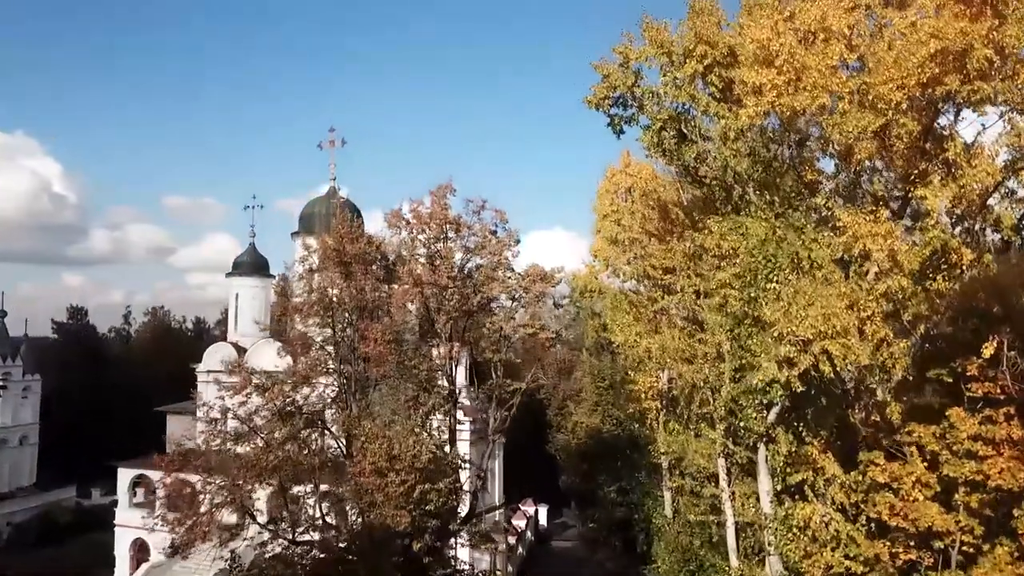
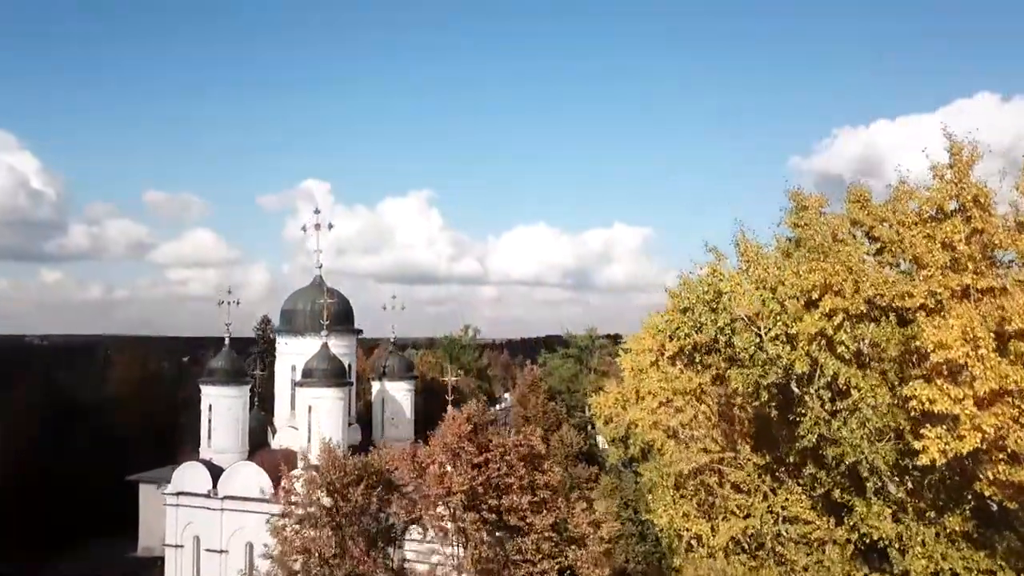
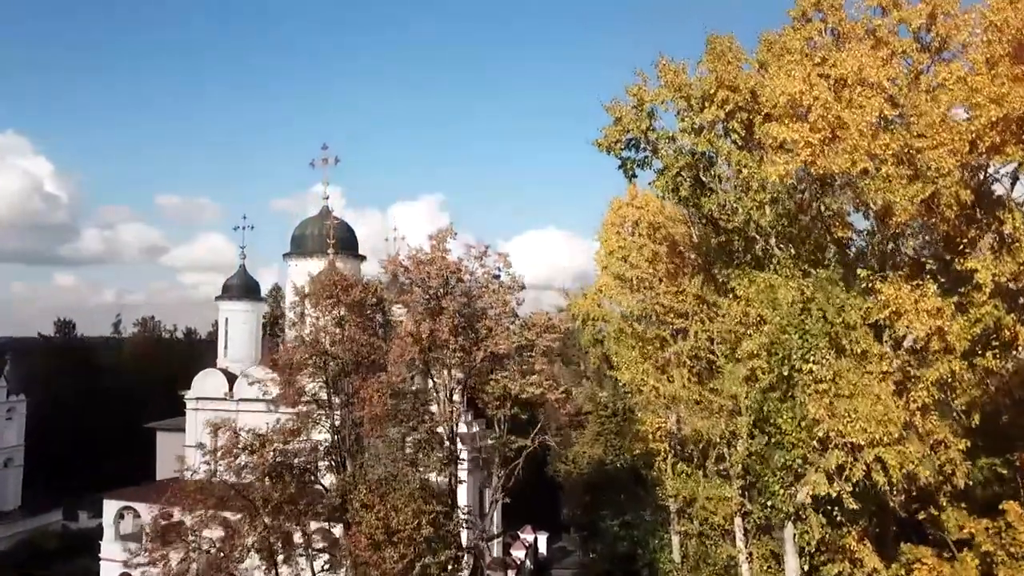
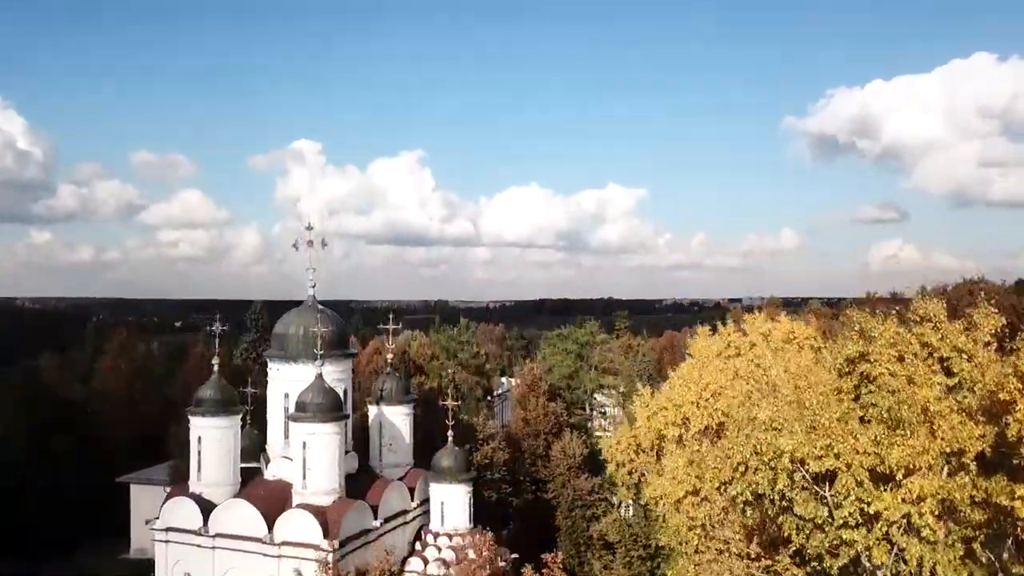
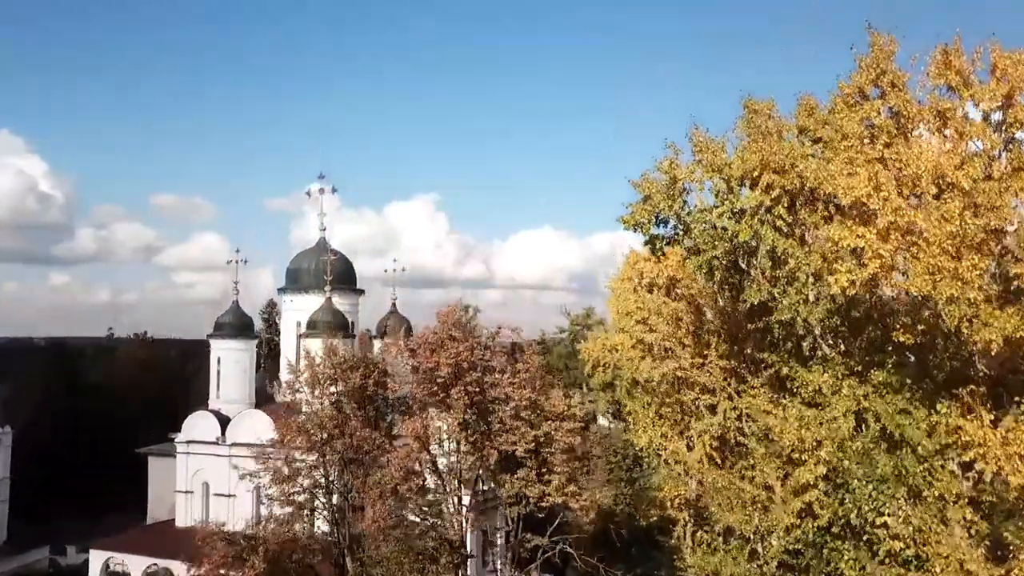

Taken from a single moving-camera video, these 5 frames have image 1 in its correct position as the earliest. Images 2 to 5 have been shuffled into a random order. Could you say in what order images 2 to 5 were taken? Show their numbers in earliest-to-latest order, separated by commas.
3, 5, 2, 4
